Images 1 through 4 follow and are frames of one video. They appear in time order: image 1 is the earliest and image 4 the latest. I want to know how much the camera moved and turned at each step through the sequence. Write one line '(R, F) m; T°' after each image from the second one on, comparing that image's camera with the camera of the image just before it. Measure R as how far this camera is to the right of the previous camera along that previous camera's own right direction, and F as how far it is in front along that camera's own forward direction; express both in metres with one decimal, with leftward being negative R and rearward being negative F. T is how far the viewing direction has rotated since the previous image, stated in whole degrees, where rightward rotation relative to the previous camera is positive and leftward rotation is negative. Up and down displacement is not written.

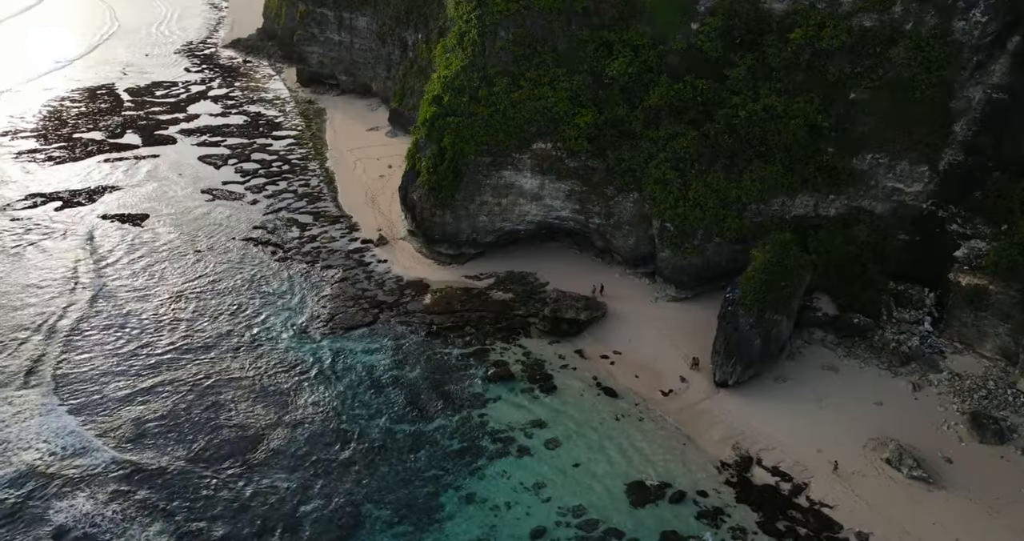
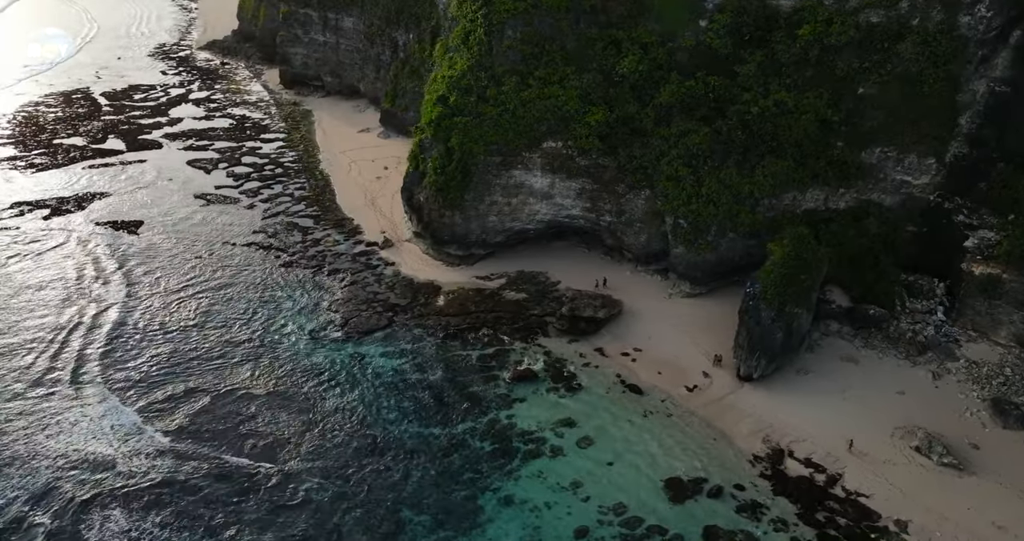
(-1.4, +0.1) m; +2°
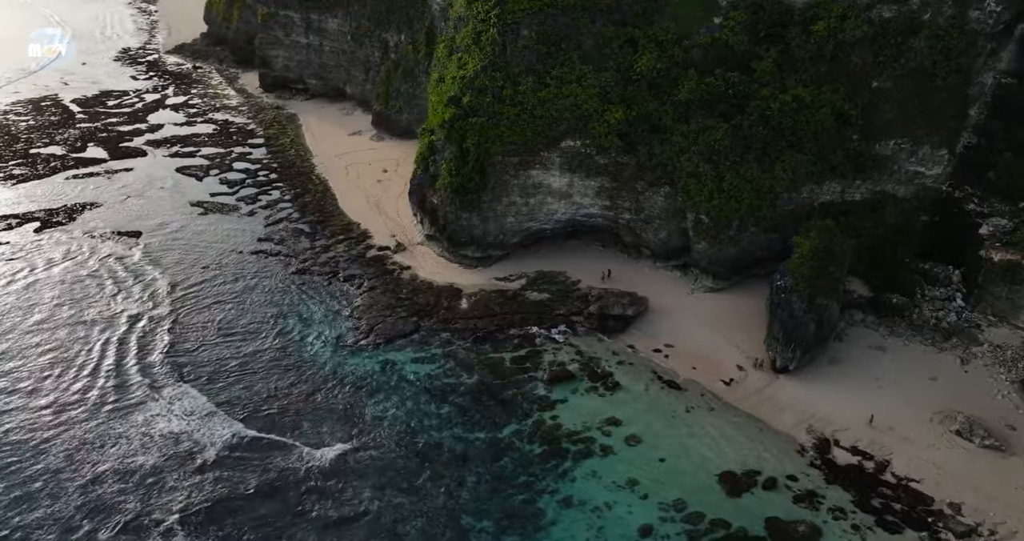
(-2.1, +0.2) m; +3°
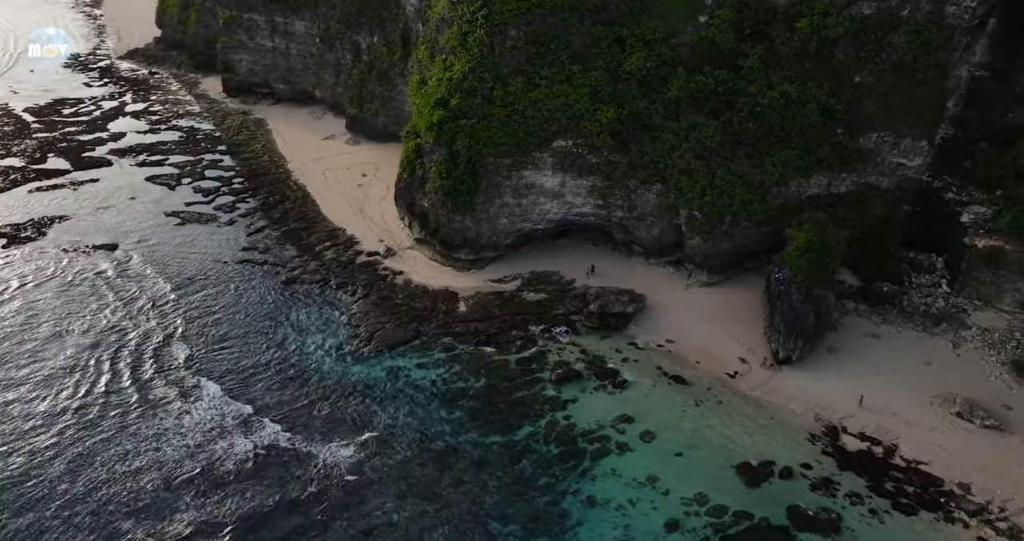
(-1.4, +0.1) m; +4°
